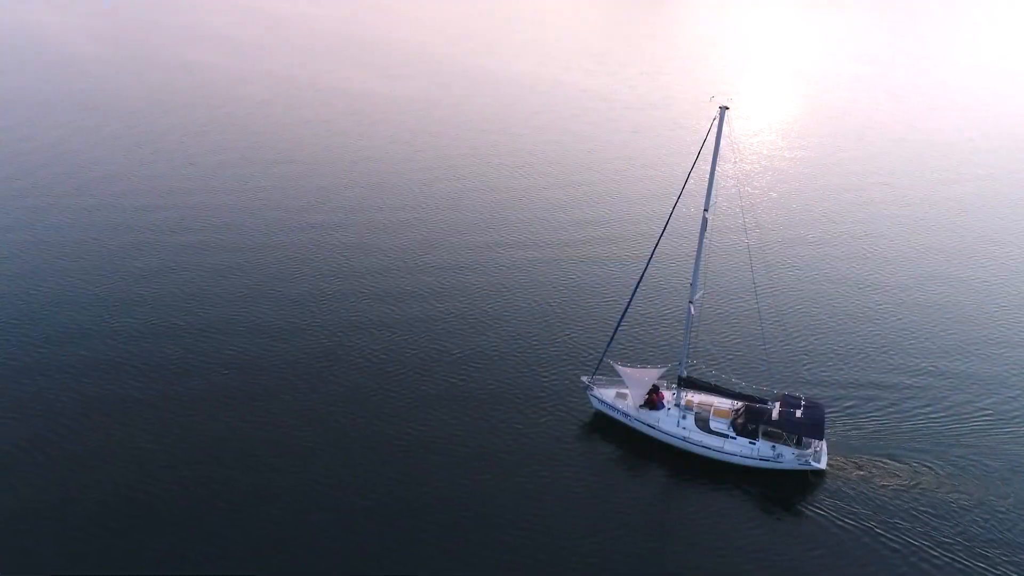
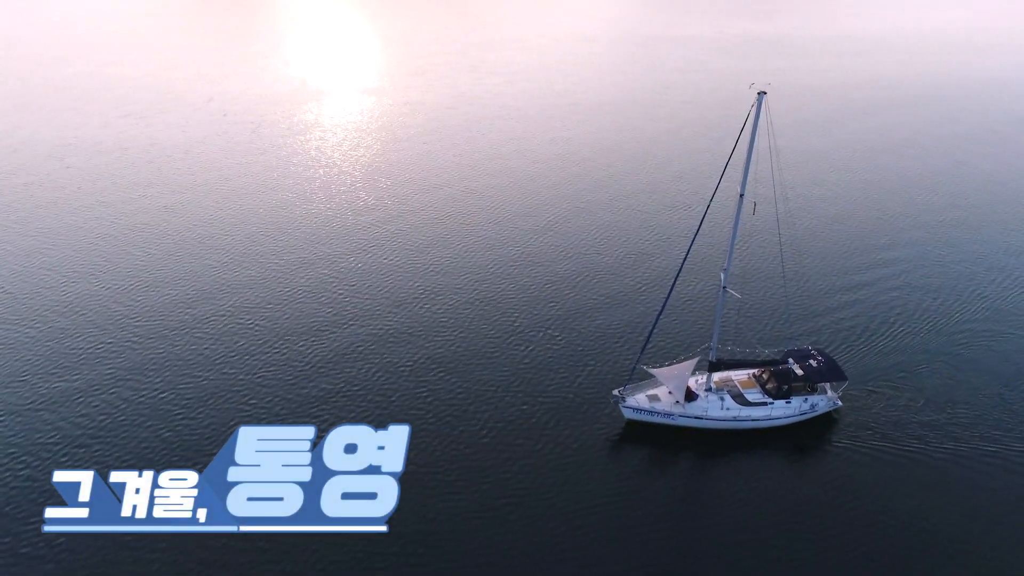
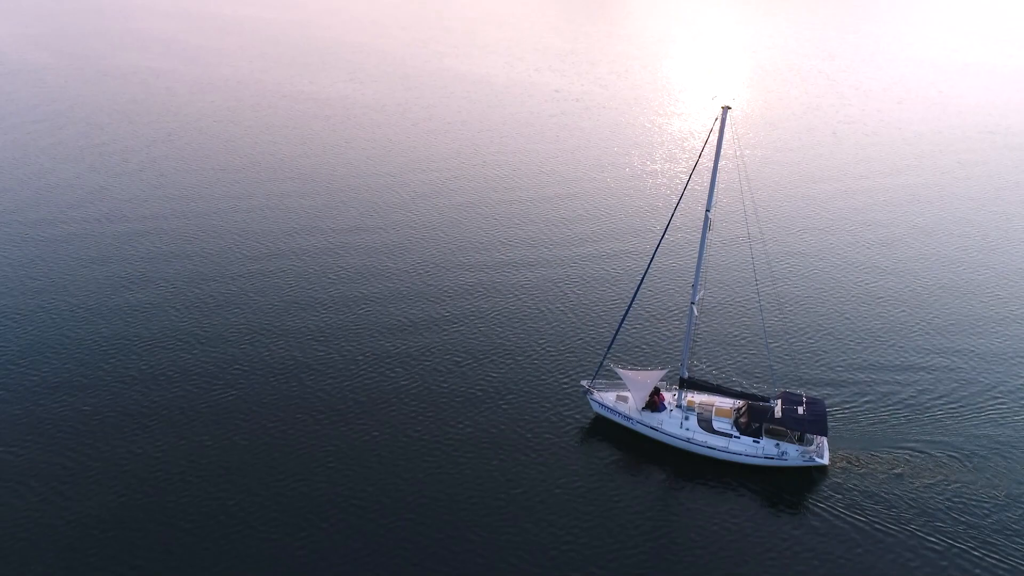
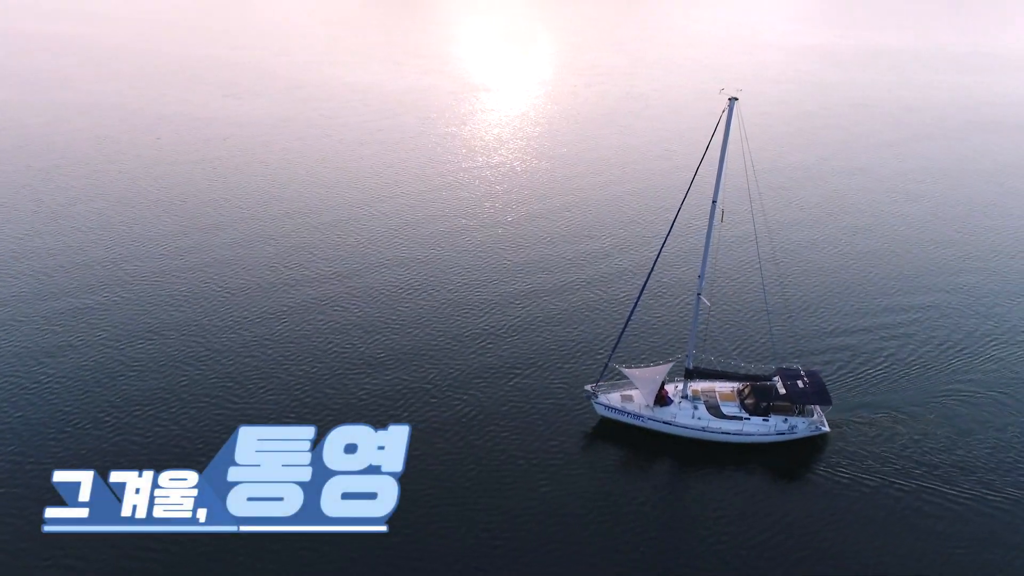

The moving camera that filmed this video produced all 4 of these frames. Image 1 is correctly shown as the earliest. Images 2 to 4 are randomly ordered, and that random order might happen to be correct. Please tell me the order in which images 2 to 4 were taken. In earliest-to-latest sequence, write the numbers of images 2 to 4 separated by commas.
3, 4, 2
